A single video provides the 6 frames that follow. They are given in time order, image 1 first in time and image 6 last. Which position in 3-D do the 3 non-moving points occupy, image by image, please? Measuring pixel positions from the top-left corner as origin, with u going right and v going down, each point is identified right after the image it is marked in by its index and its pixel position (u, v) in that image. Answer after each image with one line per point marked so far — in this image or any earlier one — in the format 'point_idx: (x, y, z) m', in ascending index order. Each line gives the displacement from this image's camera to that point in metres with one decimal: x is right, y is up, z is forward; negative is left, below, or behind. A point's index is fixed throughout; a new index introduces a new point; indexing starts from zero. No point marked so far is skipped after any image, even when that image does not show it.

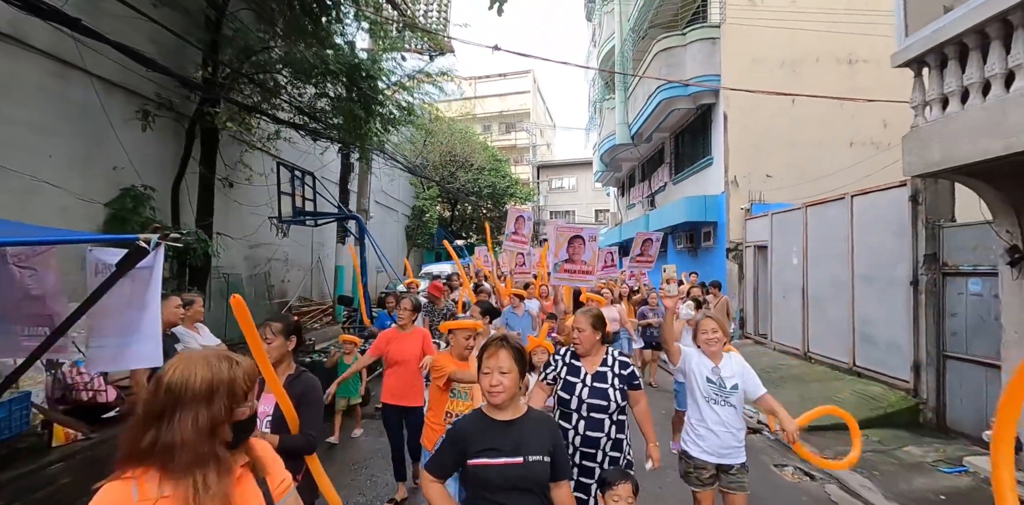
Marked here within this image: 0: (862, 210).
0: (+5.2, +0.6, +7.1) m
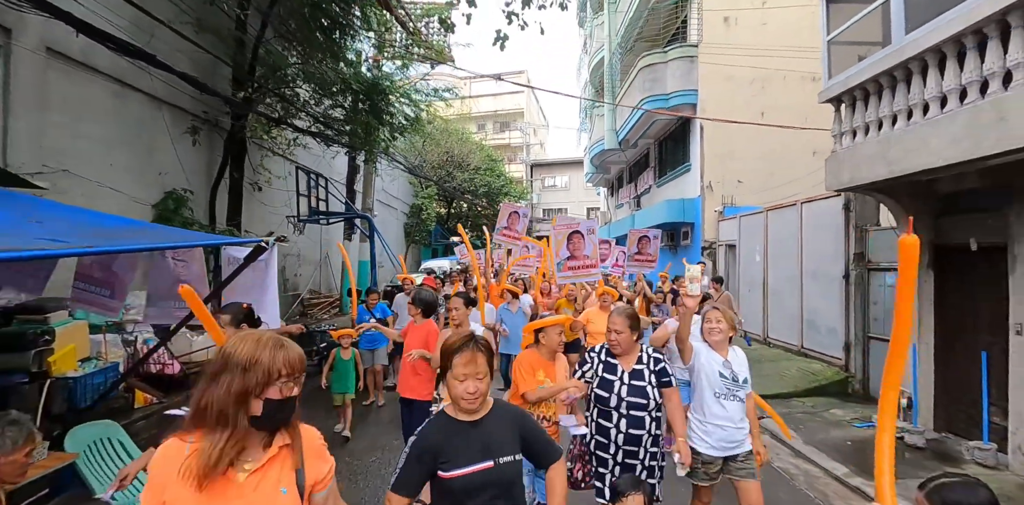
0: (+5.2, +0.7, +8.3) m
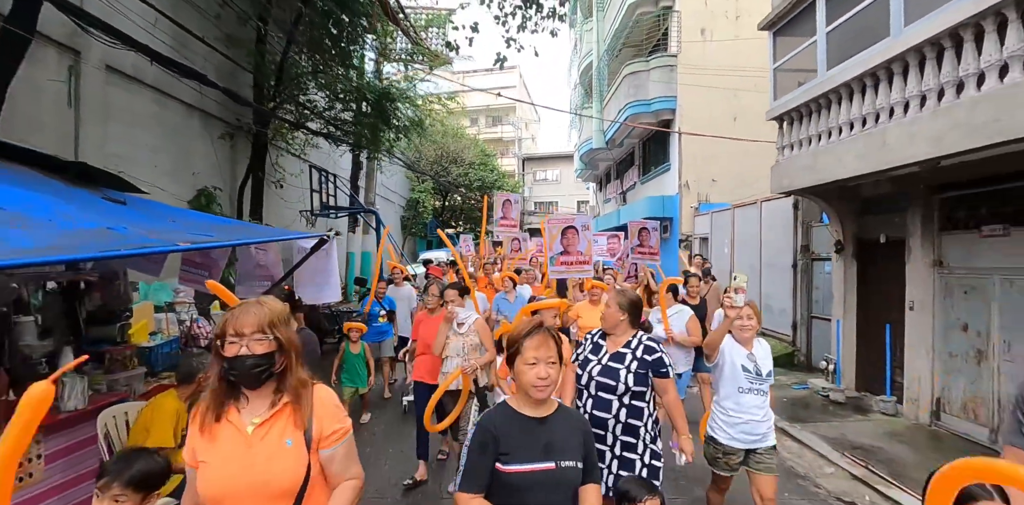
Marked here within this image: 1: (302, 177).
0: (+5.1, +0.8, +9.6) m
1: (-6.1, +2.2, +14.0) m
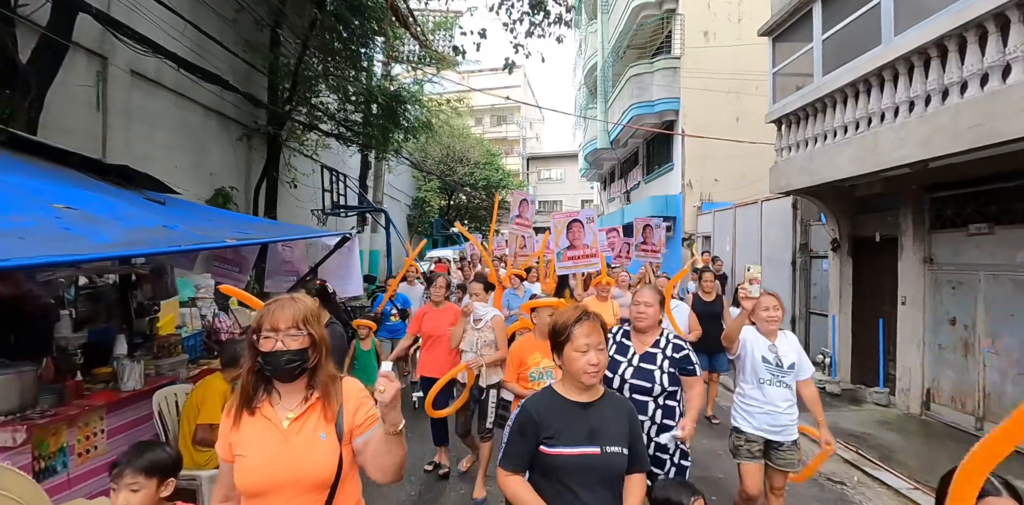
0: (+5.3, +0.9, +9.8) m
1: (-6.0, +2.3, +14.3) m
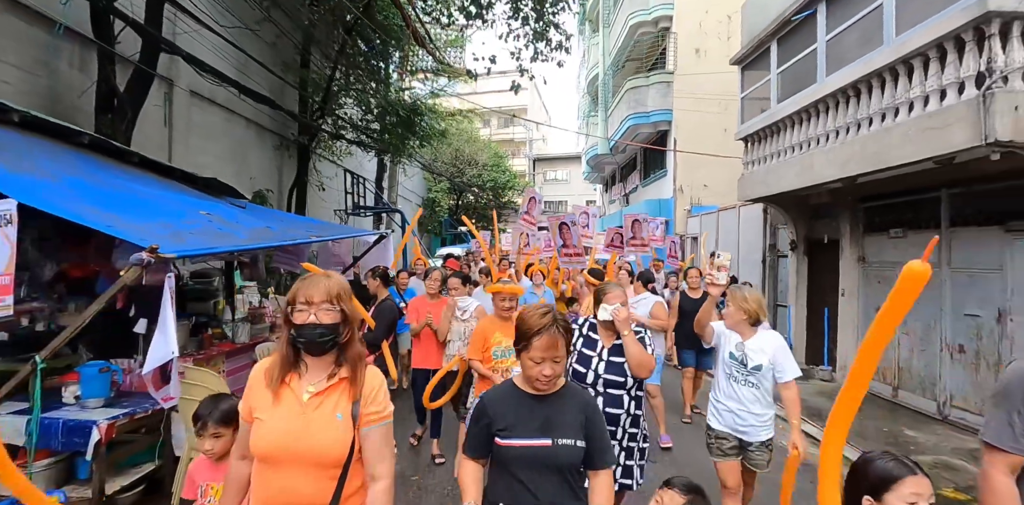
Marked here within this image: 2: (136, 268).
0: (+5.4, +0.9, +11.0) m
1: (-5.8, +2.4, +15.6) m
2: (-2.0, -0.1, +2.6) m
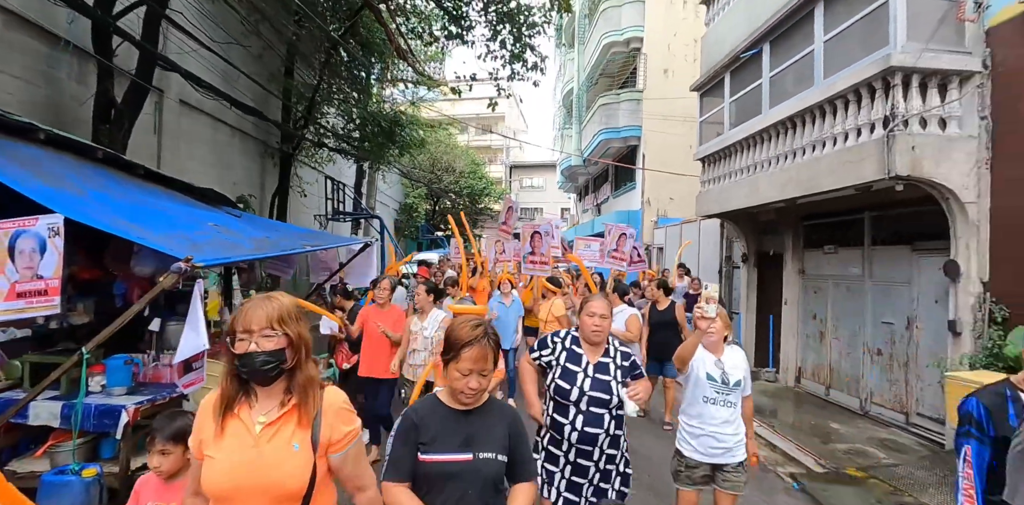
0: (+4.8, +0.6, +11.9) m
1: (-6.6, +2.2, +15.9) m
2: (-2.2, -0.1, +3.0) m
